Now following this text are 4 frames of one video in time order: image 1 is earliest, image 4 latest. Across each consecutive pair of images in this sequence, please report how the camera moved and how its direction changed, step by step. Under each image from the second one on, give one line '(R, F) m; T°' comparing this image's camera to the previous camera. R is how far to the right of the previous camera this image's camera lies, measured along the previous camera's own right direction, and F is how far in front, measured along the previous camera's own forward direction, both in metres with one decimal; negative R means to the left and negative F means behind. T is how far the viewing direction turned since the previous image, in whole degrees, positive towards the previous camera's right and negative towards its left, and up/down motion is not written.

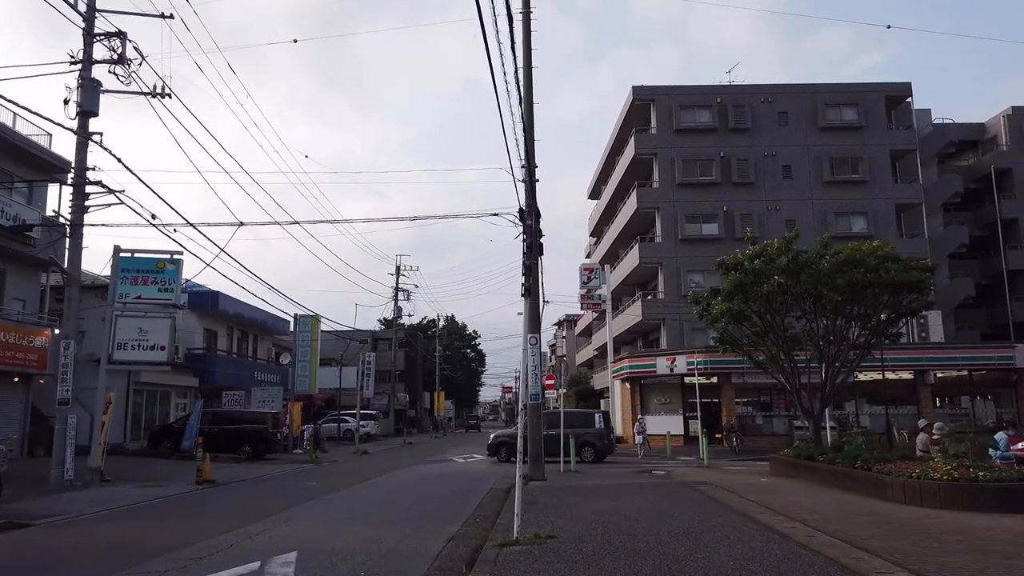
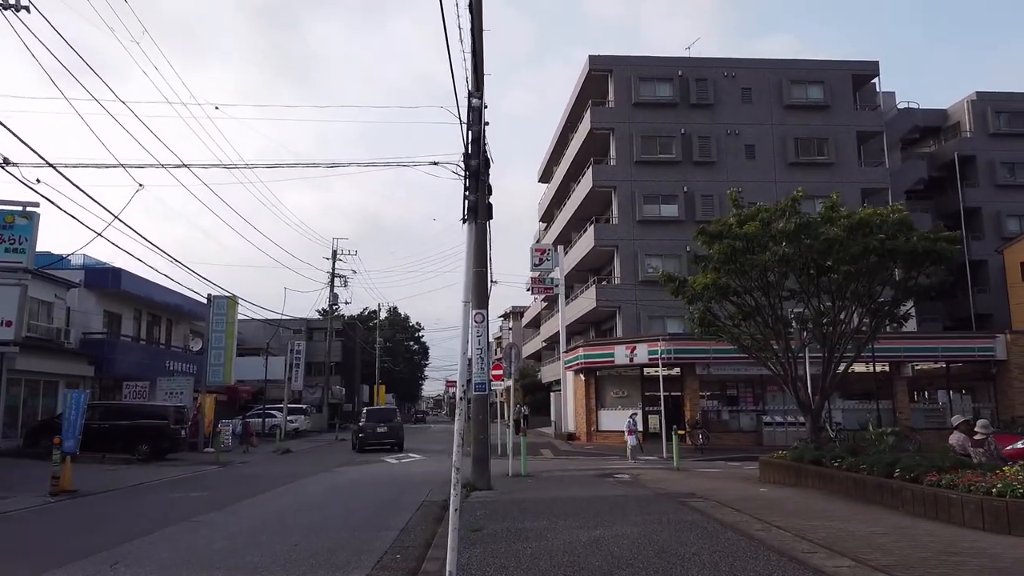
(+0.1, +3.6) m; +4°
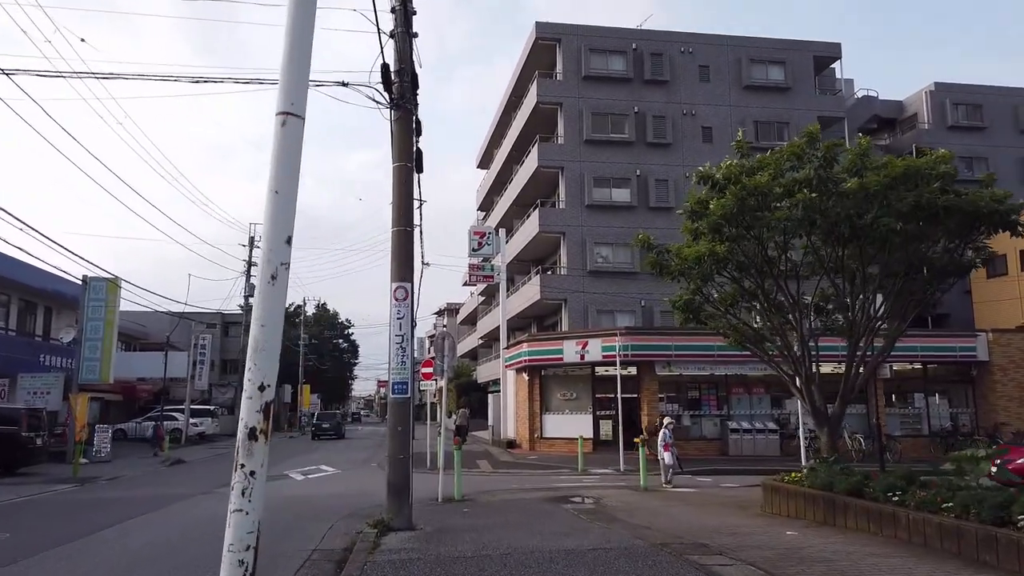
(0.0, +4.1) m; +5°
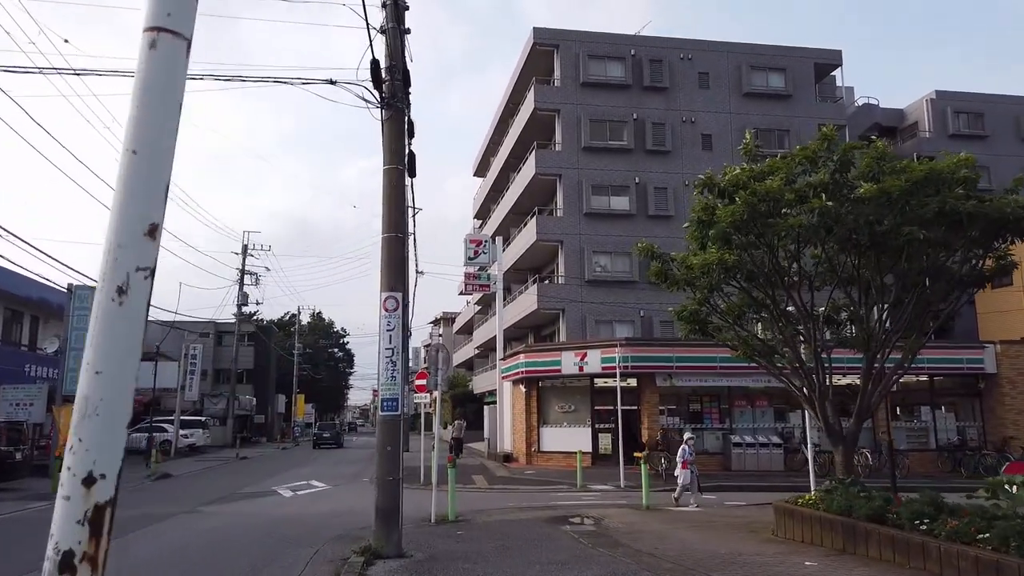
(0.0, +0.7) m; 0°
